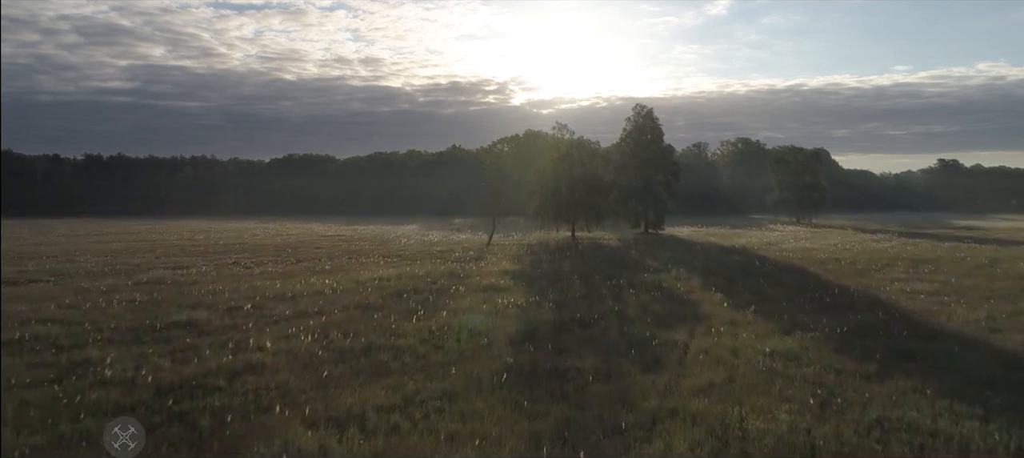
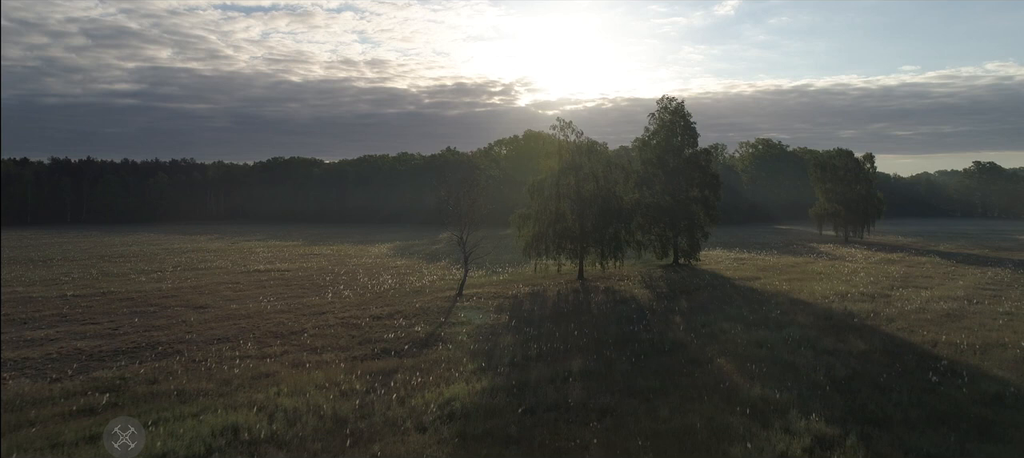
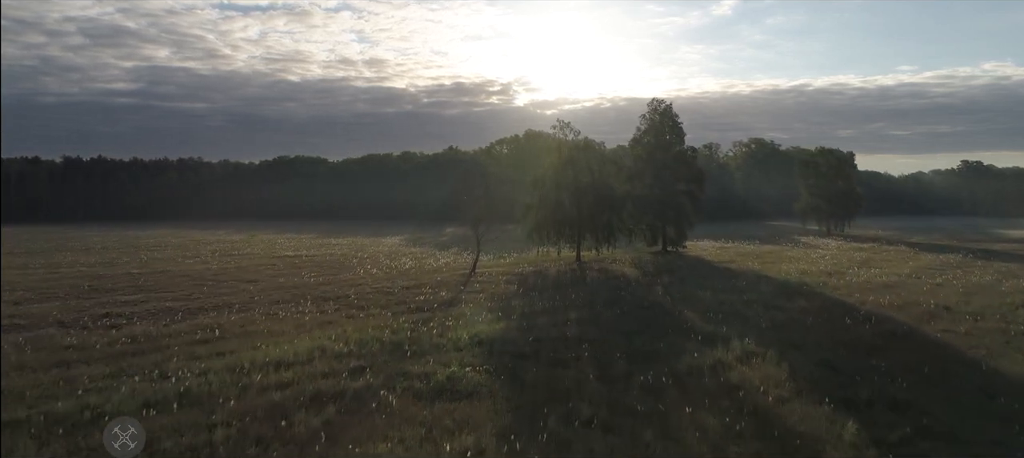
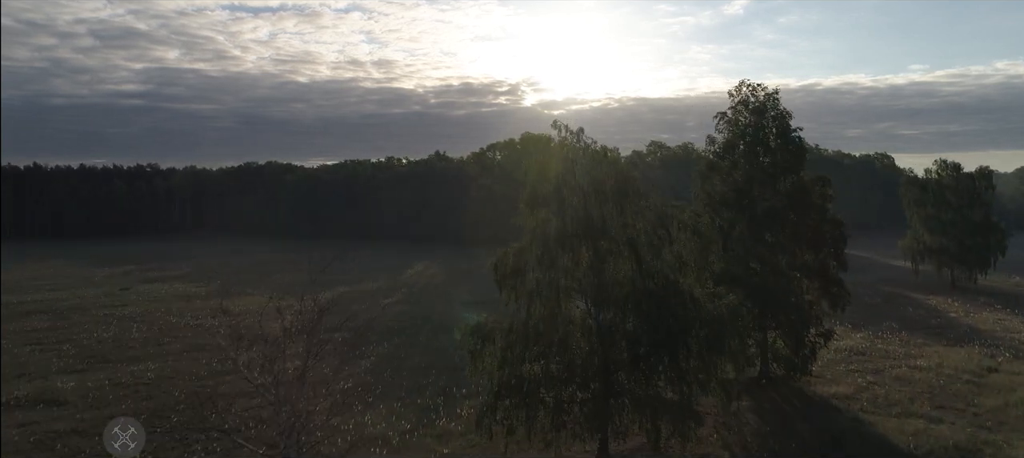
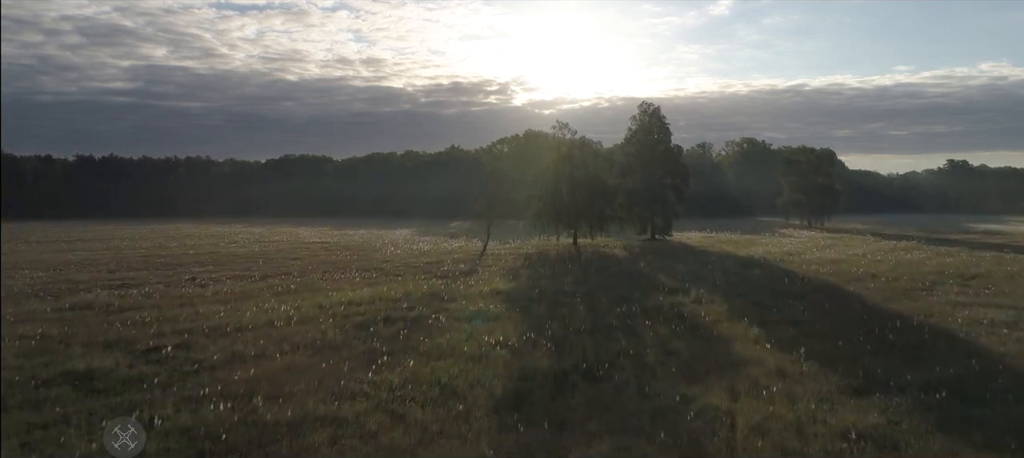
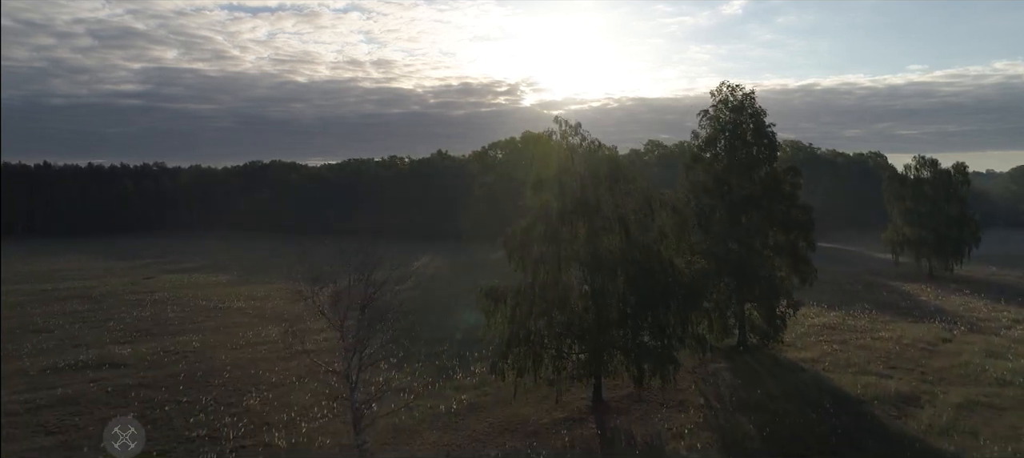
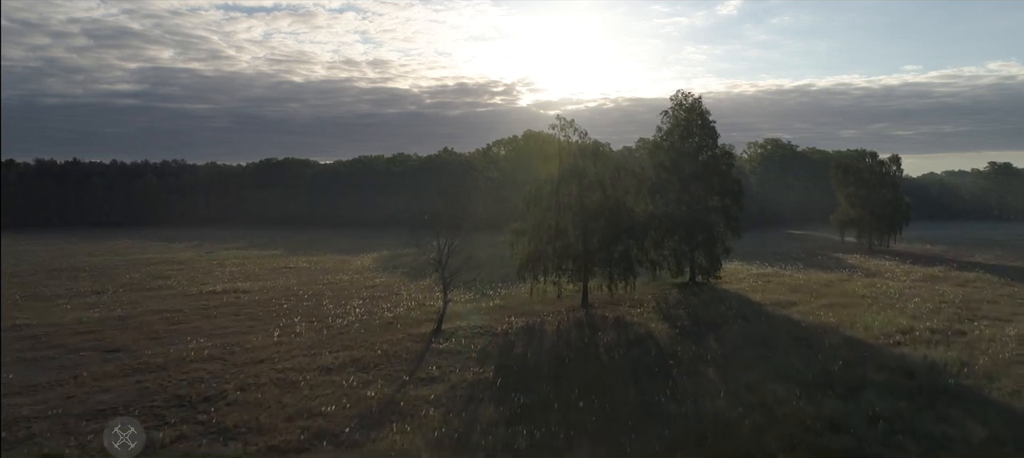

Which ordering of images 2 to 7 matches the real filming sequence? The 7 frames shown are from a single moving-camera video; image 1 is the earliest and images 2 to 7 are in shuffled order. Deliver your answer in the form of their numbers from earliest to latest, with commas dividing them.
5, 3, 2, 7, 6, 4
